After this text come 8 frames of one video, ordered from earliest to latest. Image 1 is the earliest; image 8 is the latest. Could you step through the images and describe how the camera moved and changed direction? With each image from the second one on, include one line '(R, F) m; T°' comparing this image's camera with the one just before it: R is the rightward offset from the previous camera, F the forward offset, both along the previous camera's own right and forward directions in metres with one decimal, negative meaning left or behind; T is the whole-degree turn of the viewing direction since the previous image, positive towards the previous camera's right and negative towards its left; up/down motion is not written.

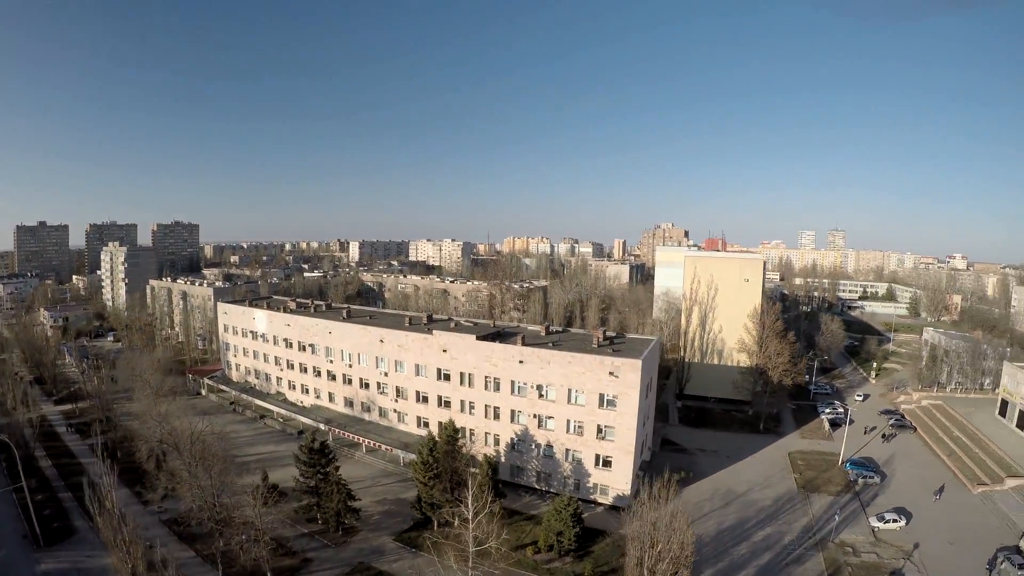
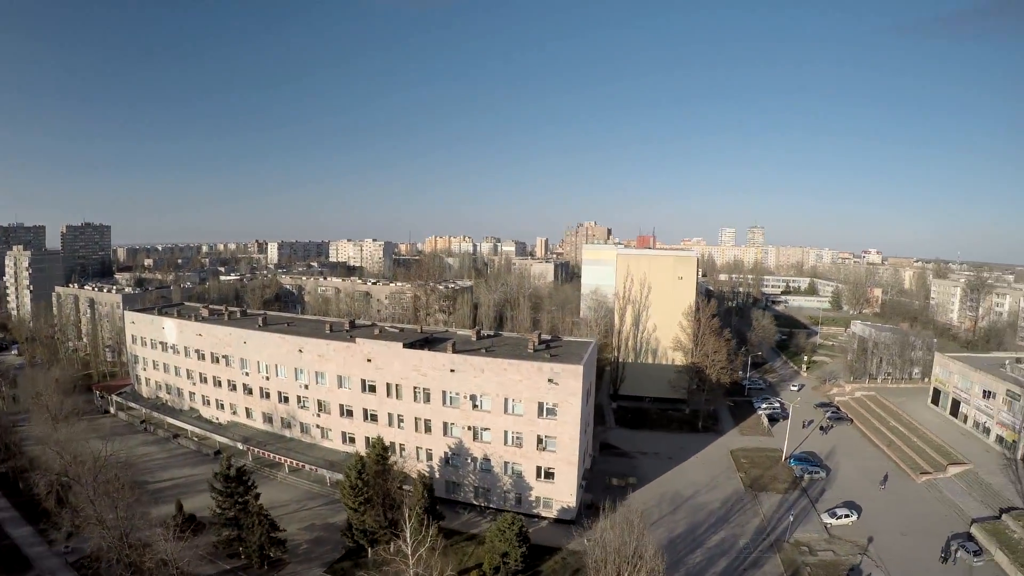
(-0.5, +2.8) m; +8°
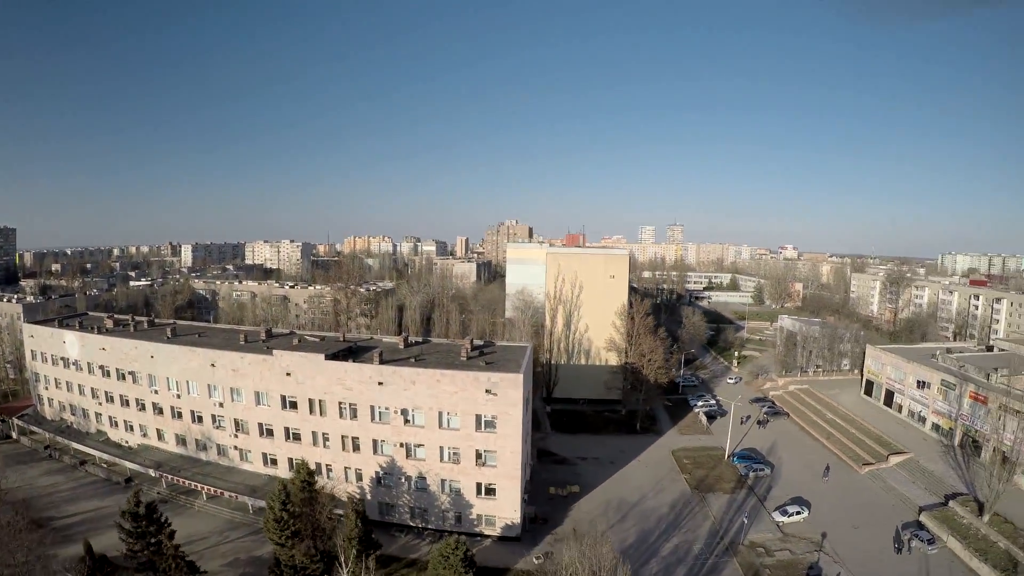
(-1.1, +2.8) m; +9°
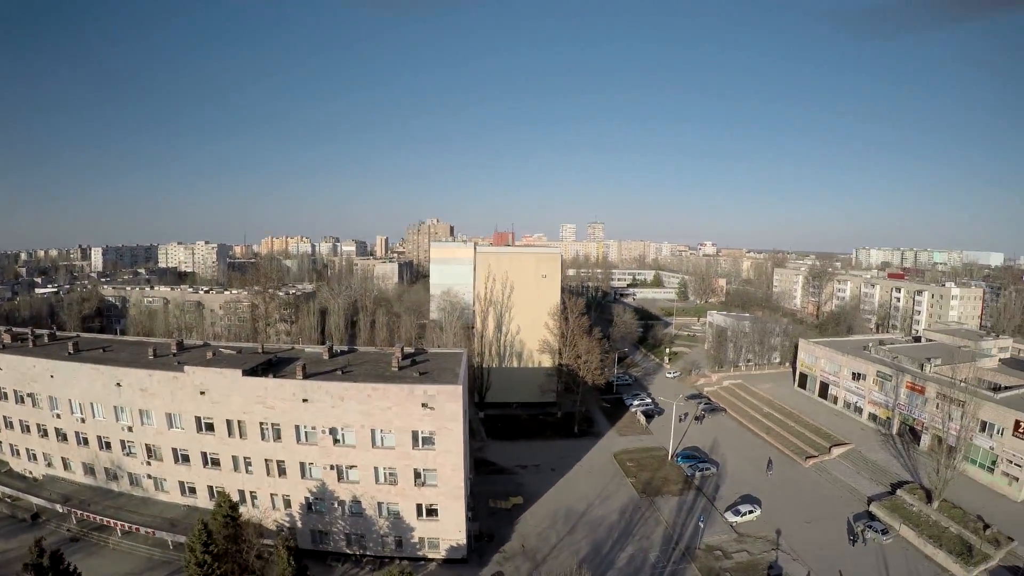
(-1.4, +2.5) m; +9°
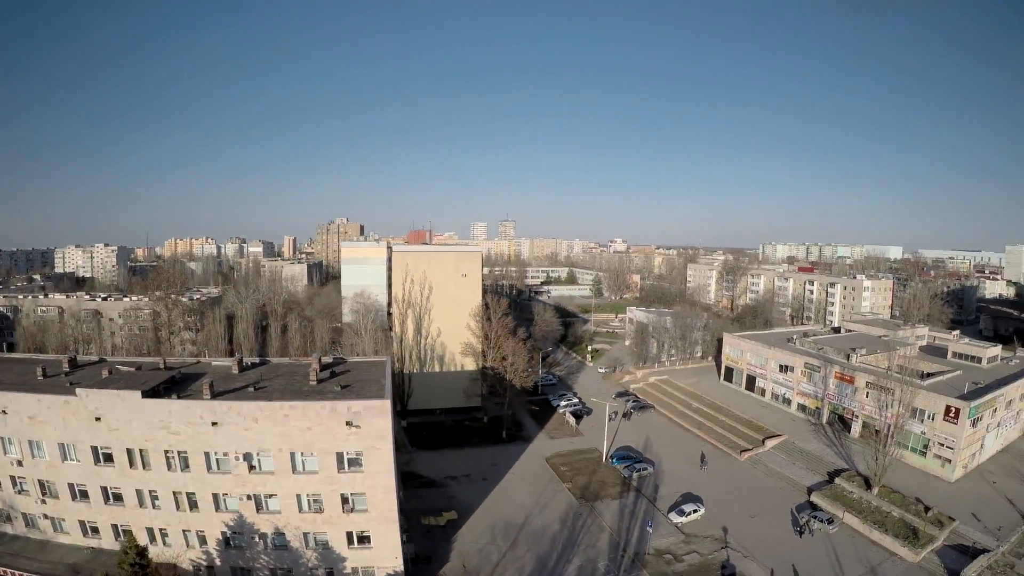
(-1.5, +2.4) m; +10°
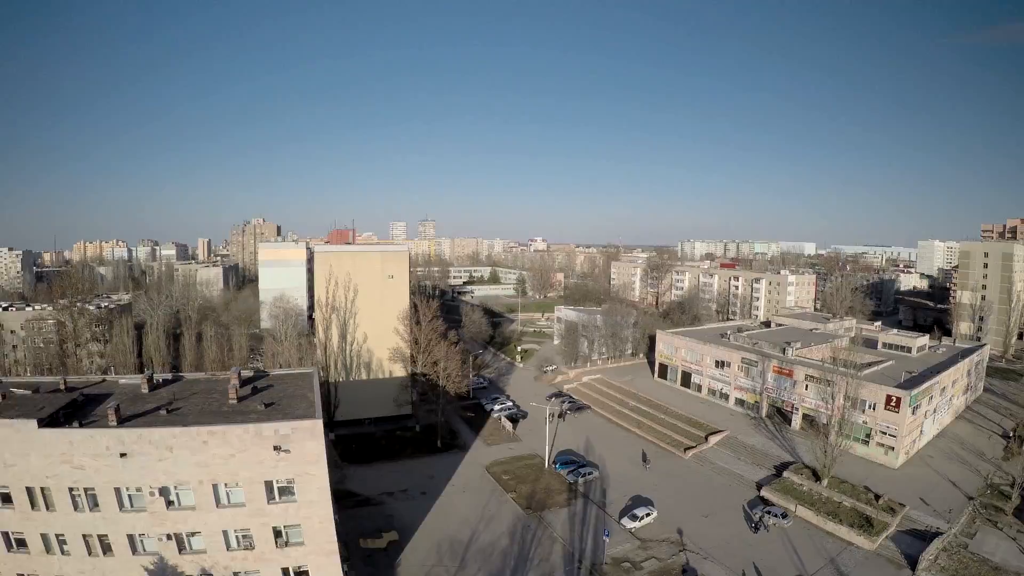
(-1.4, +1.9) m; +9°
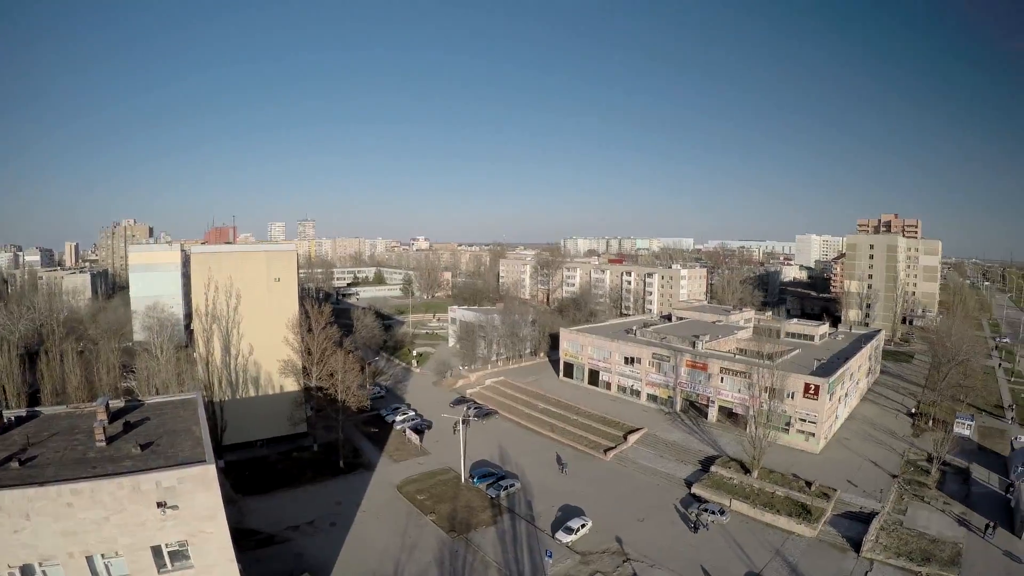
(-1.0, +2.3) m; +11°
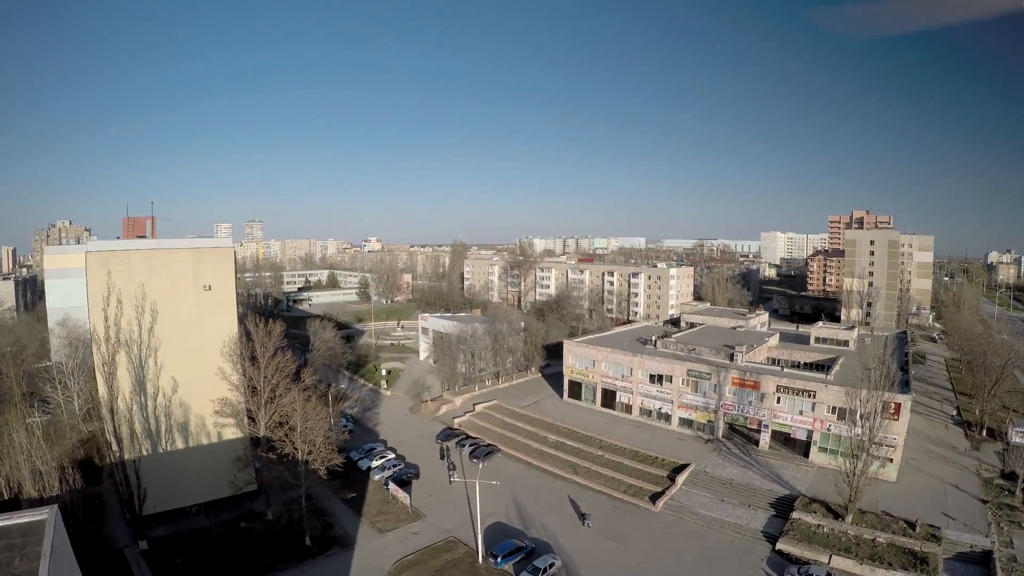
(-2.2, +4.6) m; +6°
